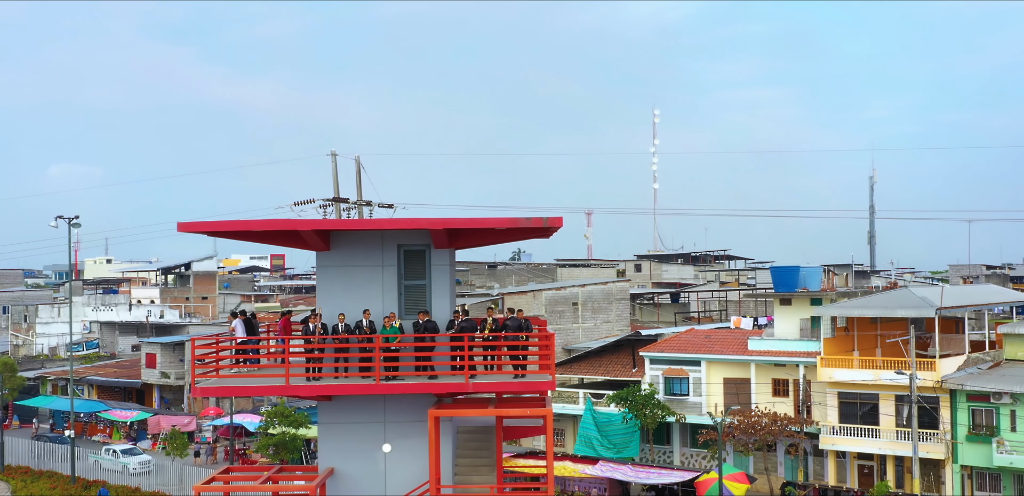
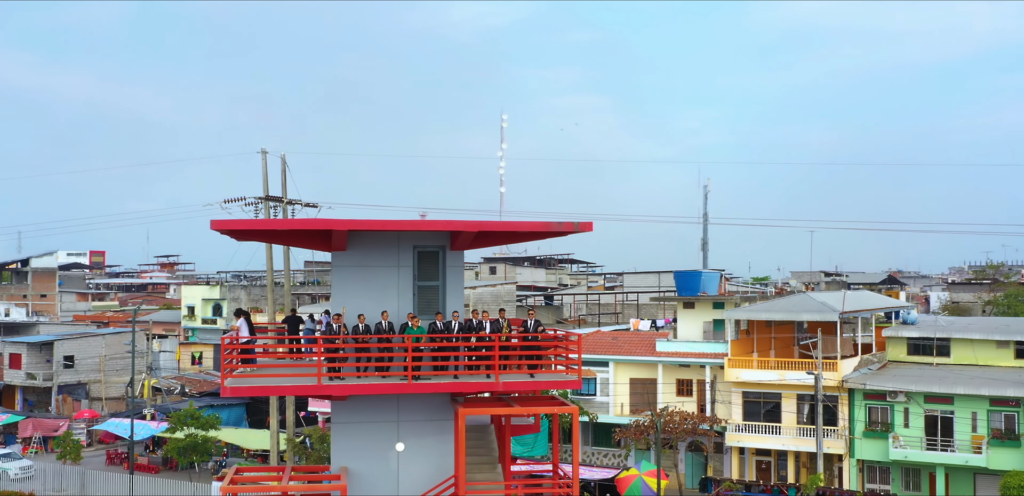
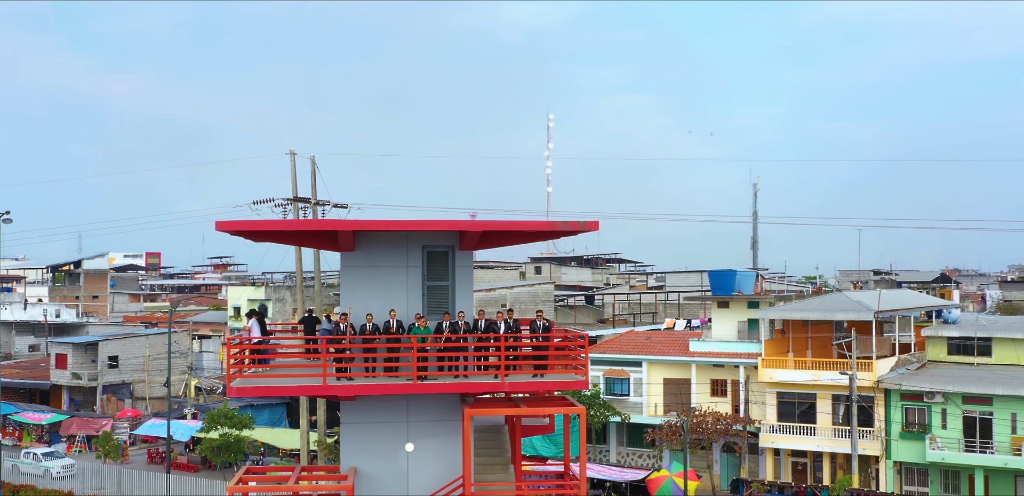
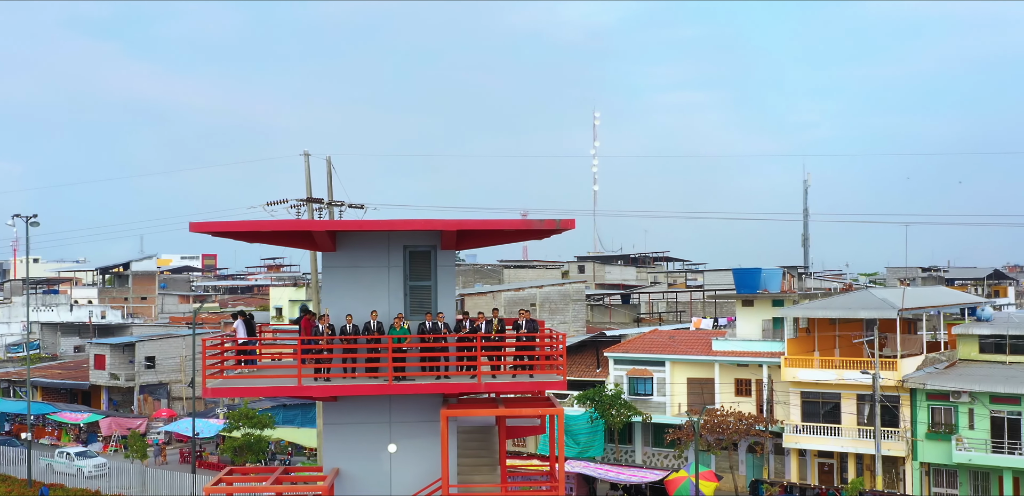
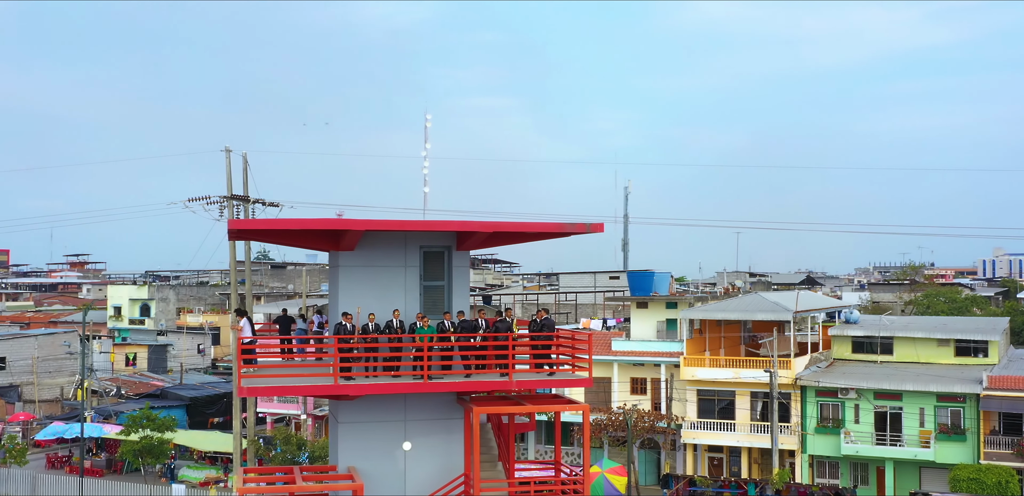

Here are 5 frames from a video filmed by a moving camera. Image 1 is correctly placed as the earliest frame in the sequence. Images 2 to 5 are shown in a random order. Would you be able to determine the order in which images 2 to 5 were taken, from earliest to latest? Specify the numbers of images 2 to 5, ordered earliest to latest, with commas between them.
4, 3, 2, 5
